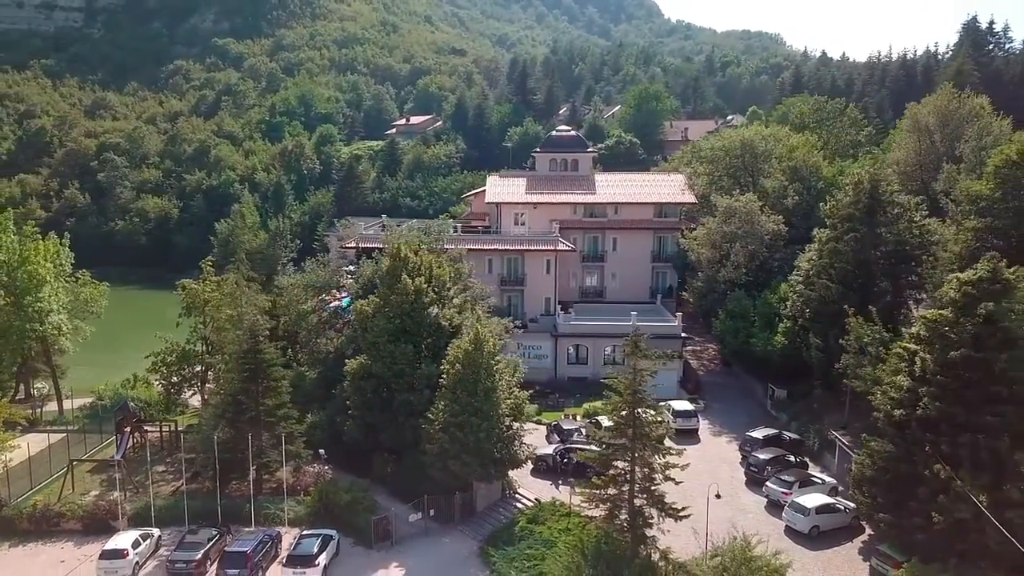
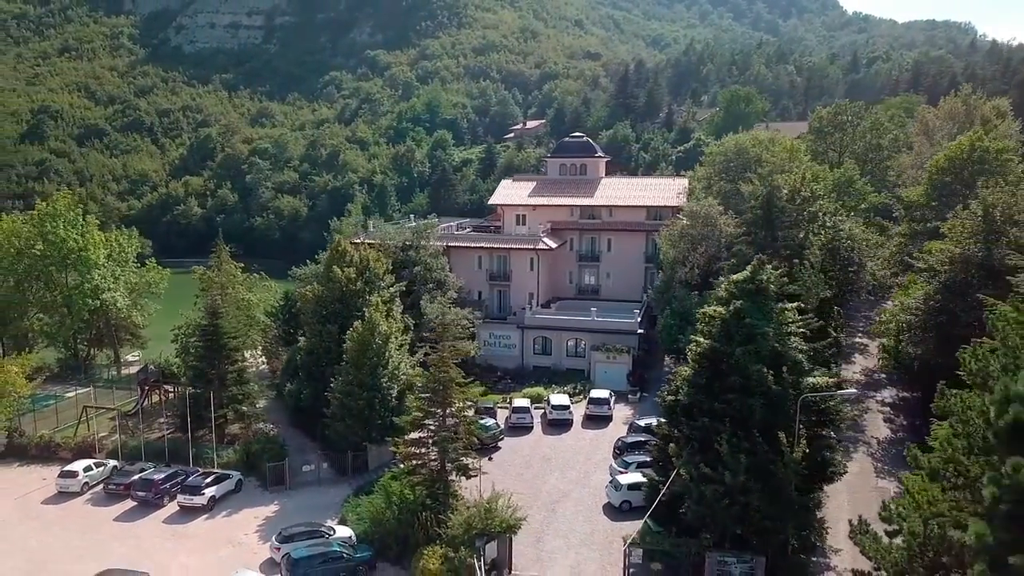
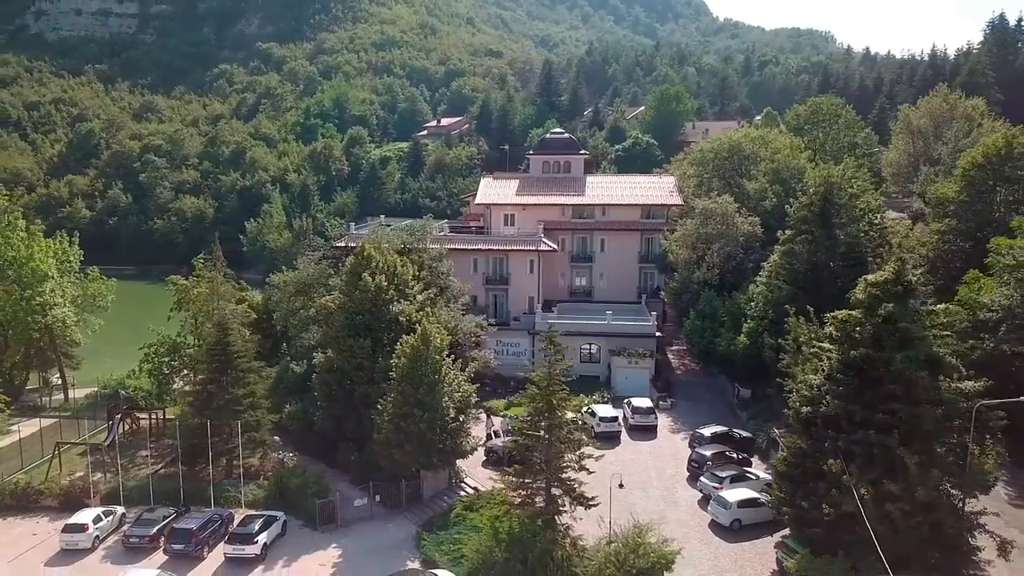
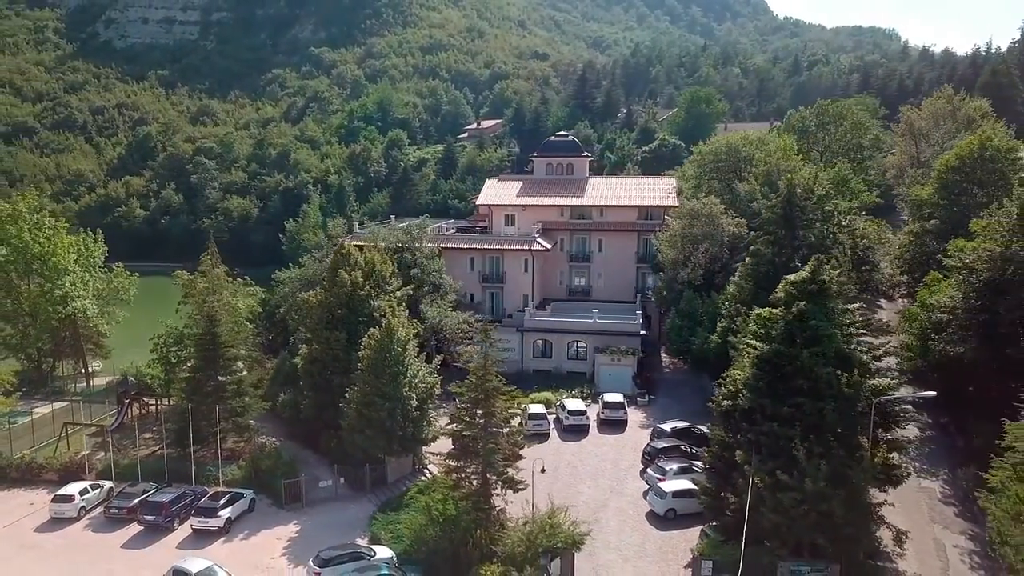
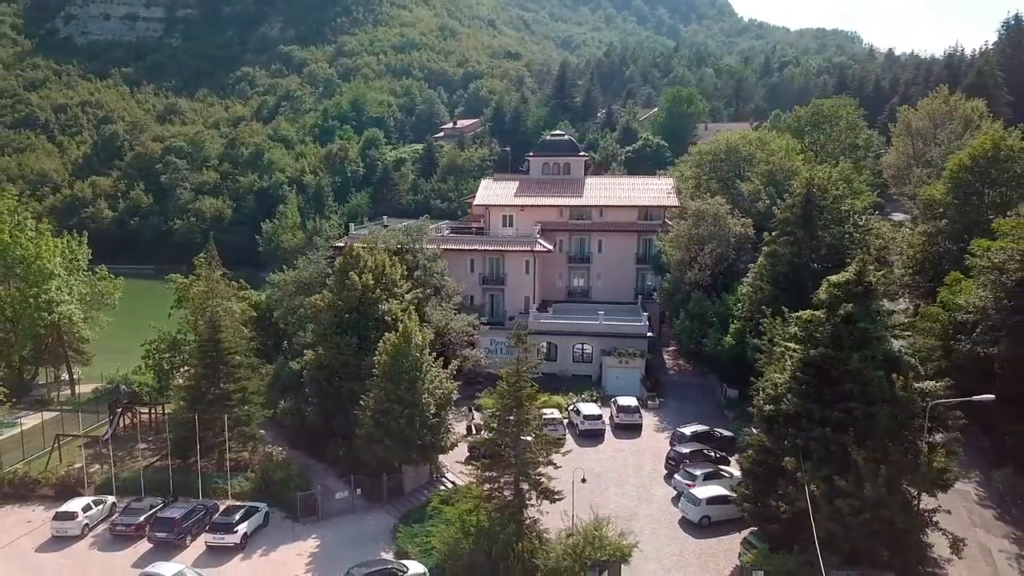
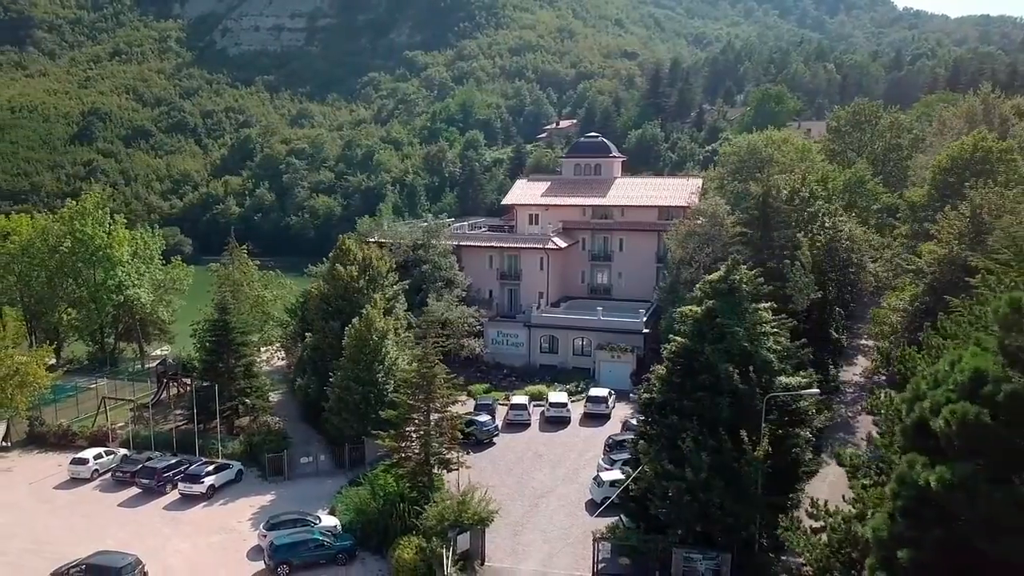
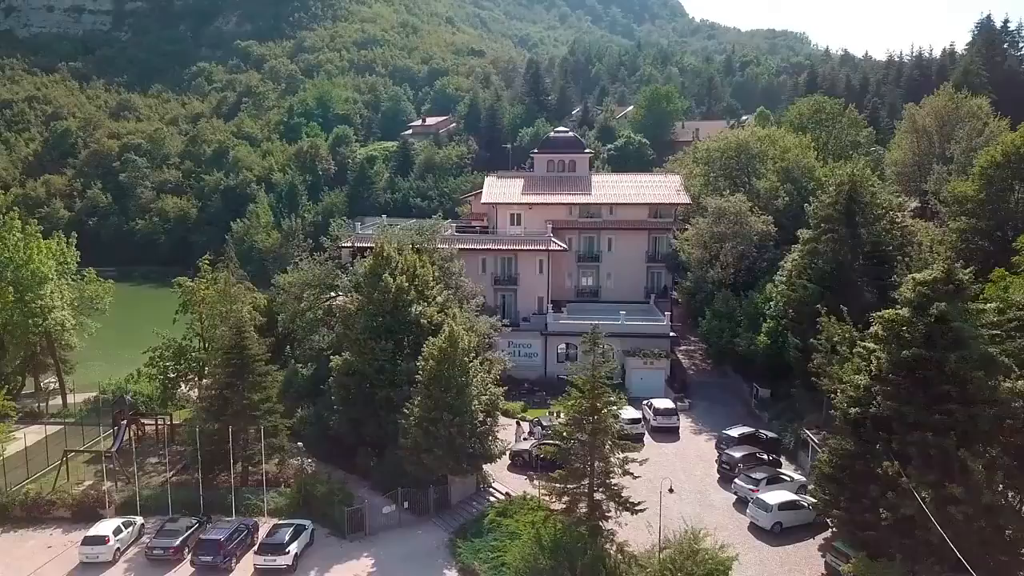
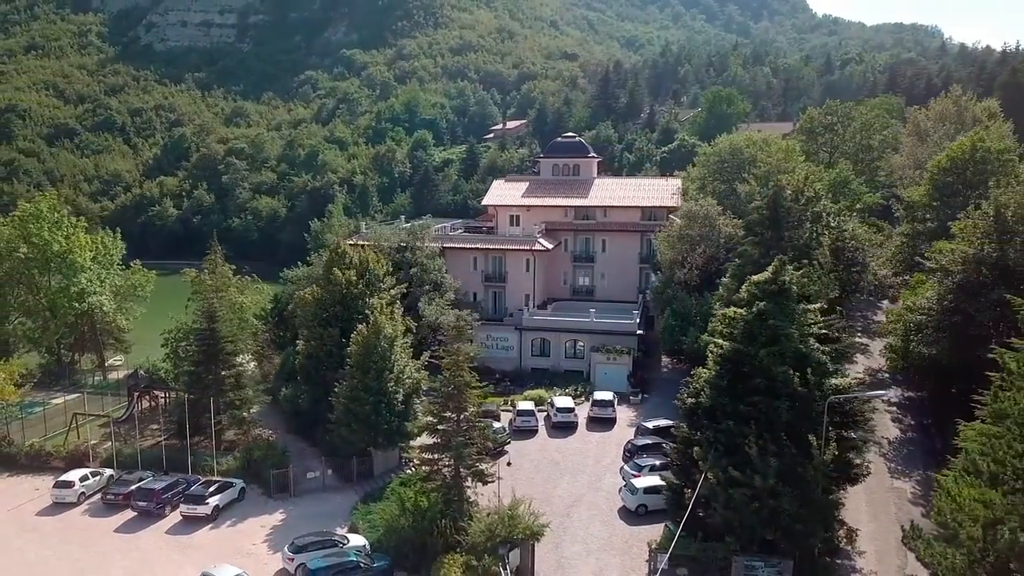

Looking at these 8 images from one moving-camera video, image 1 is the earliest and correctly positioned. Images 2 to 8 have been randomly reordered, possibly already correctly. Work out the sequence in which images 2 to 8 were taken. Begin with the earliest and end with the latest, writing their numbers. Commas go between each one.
7, 3, 5, 4, 8, 2, 6
